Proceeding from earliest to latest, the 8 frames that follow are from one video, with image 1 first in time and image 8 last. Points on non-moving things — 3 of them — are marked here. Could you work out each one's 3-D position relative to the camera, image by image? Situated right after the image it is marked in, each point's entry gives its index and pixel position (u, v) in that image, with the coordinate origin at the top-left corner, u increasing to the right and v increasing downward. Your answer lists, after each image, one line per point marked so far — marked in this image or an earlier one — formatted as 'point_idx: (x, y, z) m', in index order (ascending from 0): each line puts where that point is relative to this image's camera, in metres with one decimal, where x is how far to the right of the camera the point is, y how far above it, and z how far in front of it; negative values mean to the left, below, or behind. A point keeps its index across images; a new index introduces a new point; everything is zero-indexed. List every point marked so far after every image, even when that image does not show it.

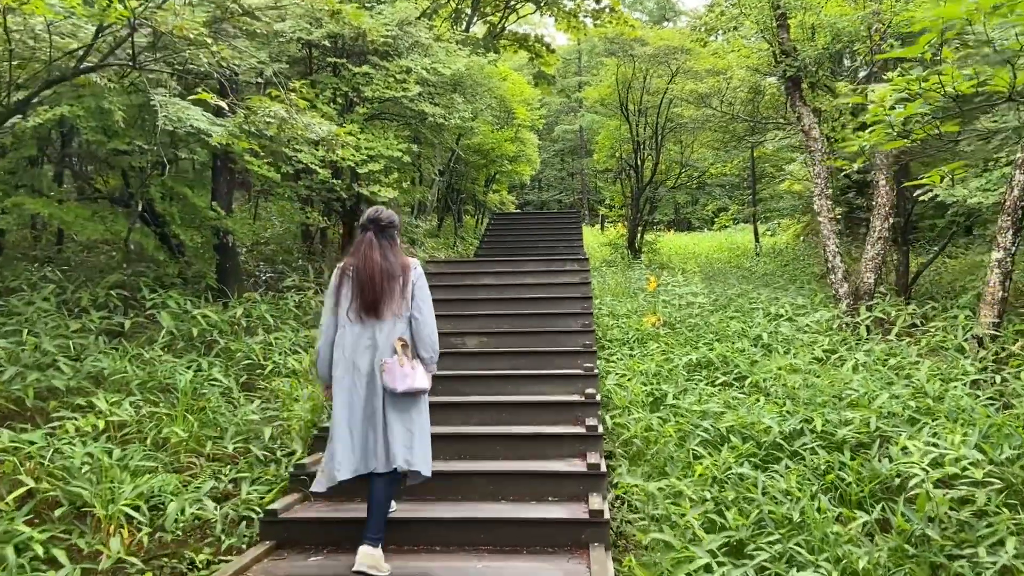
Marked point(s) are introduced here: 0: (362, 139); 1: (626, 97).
0: (-1.2, +1.2, +6.1) m
1: (+1.7, +2.8, +11.2) m
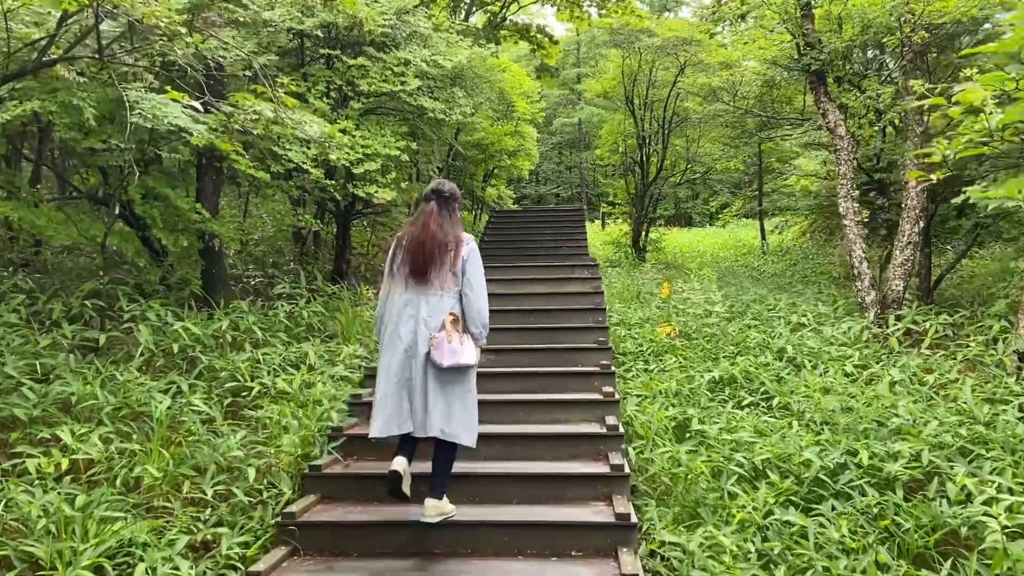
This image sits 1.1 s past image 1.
0: (-1.1, +1.1, +5.7) m
1: (+1.7, +2.8, +10.8) m
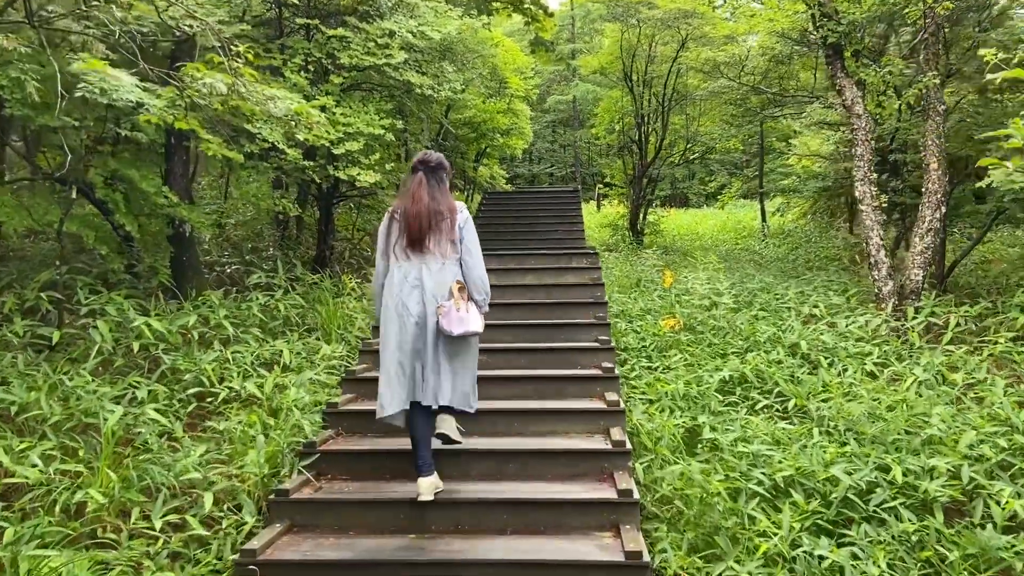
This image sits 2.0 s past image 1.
0: (-1.2, +1.2, +5.3) m
1: (+1.6, +3.0, +10.4) m
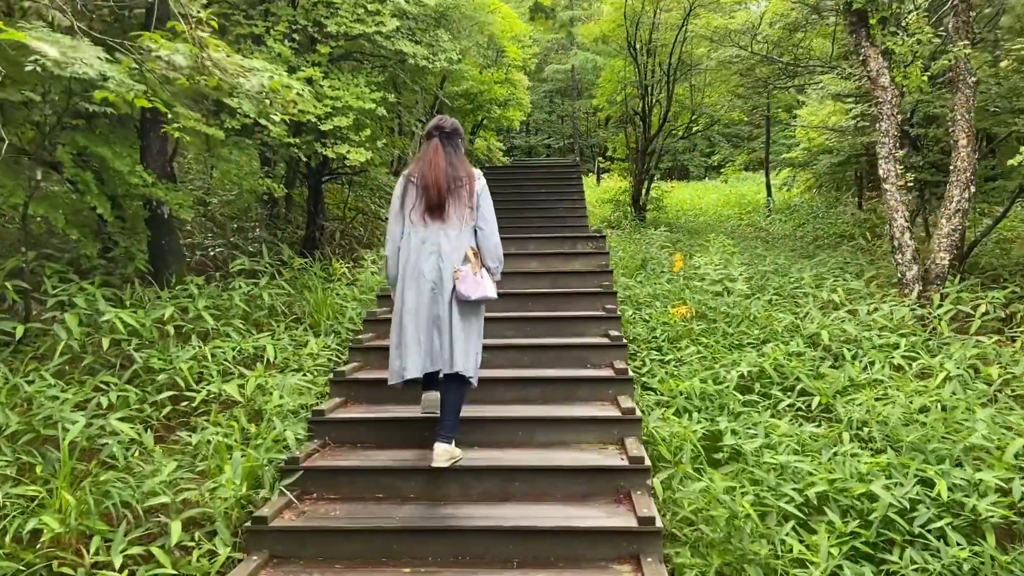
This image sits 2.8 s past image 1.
0: (-1.2, +1.3, +4.9) m
1: (+1.5, +3.2, +9.9) m
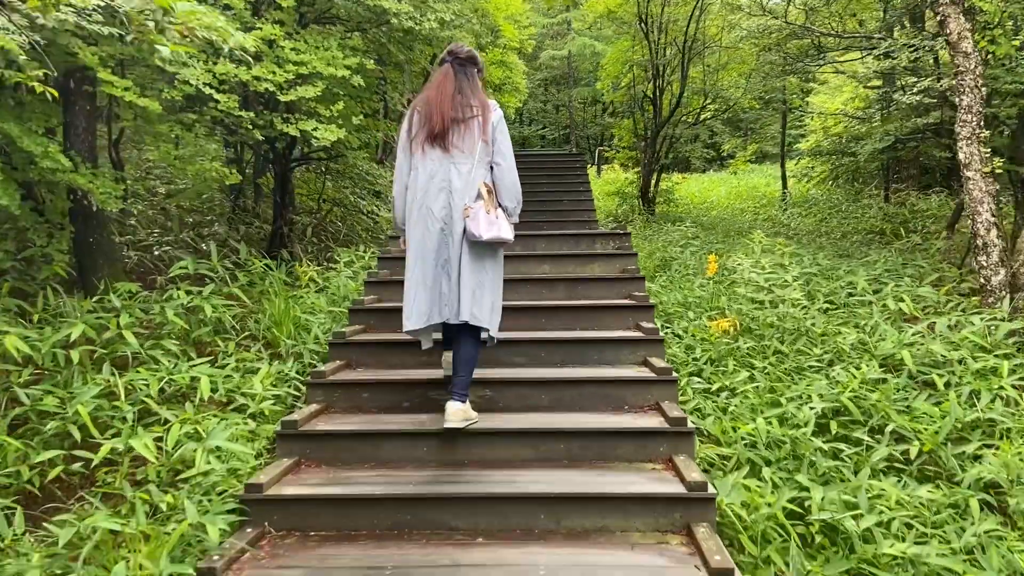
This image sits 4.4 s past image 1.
0: (-1.2, +1.2, +4.0) m
1: (+1.5, +3.2, +9.0) m
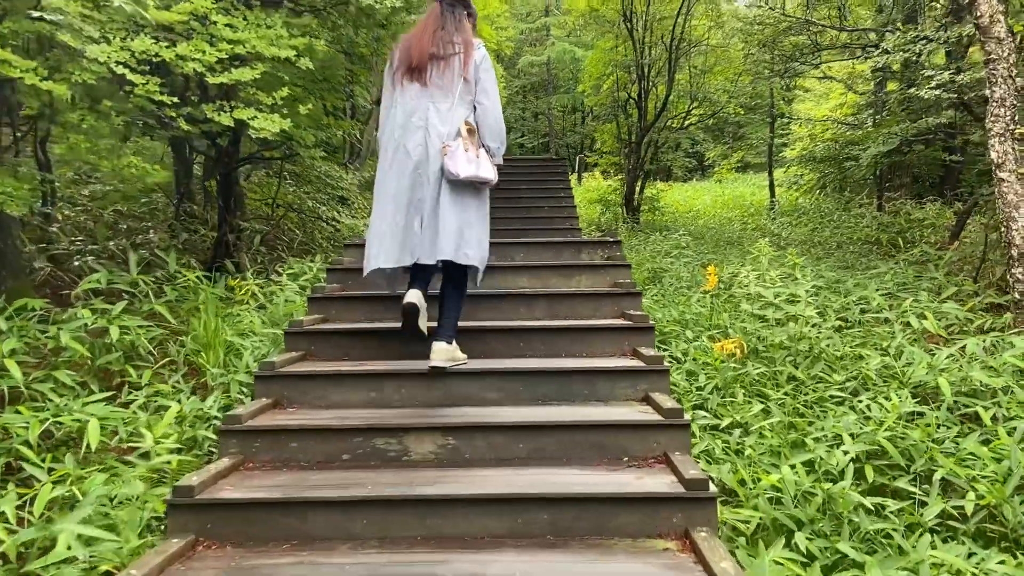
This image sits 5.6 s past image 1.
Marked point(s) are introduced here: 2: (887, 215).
0: (-1.3, +1.1, +3.4) m
1: (+1.3, +3.1, +8.6) m
2: (+4.1, +0.8, +8.5) m
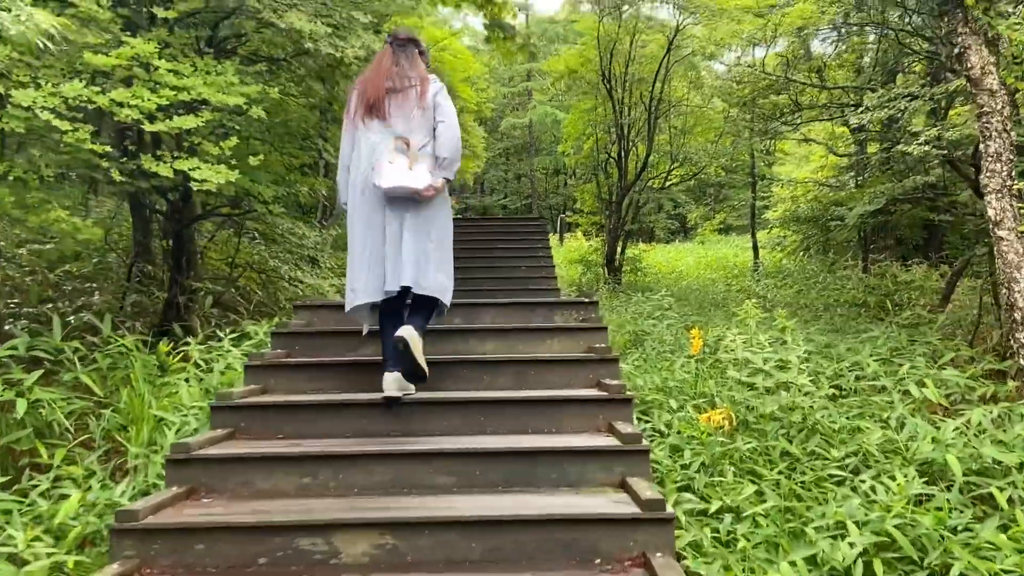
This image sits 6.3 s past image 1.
0: (-1.4, +0.9, +3.2) m
1: (+1.0, +2.4, +8.5) m
2: (+3.9, +0.1, +8.4) m
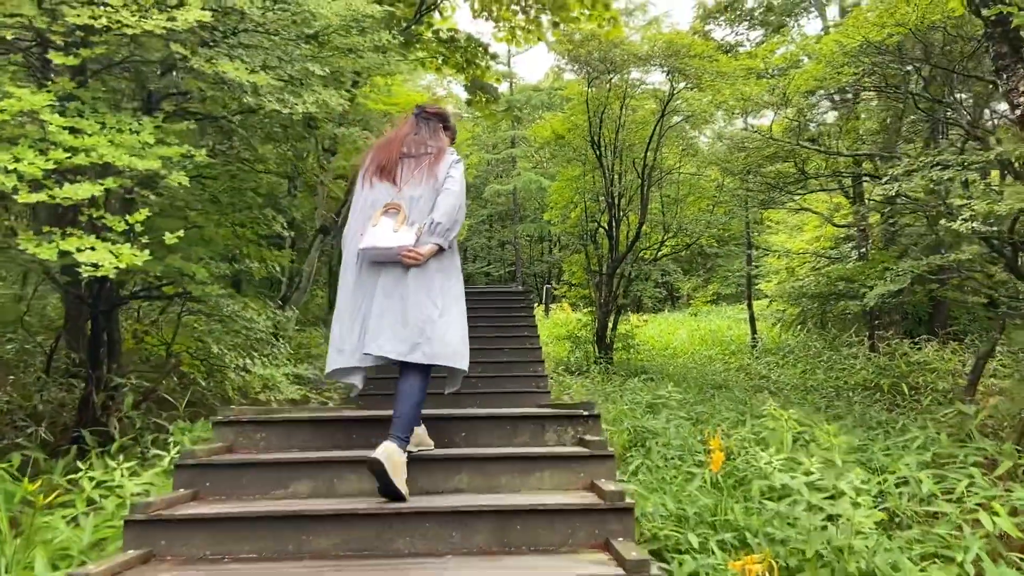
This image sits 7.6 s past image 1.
0: (-1.5, +0.5, +2.6) m
1: (+0.8, +1.6, +8.0) m
2: (+3.7, -0.7, +7.8) m
